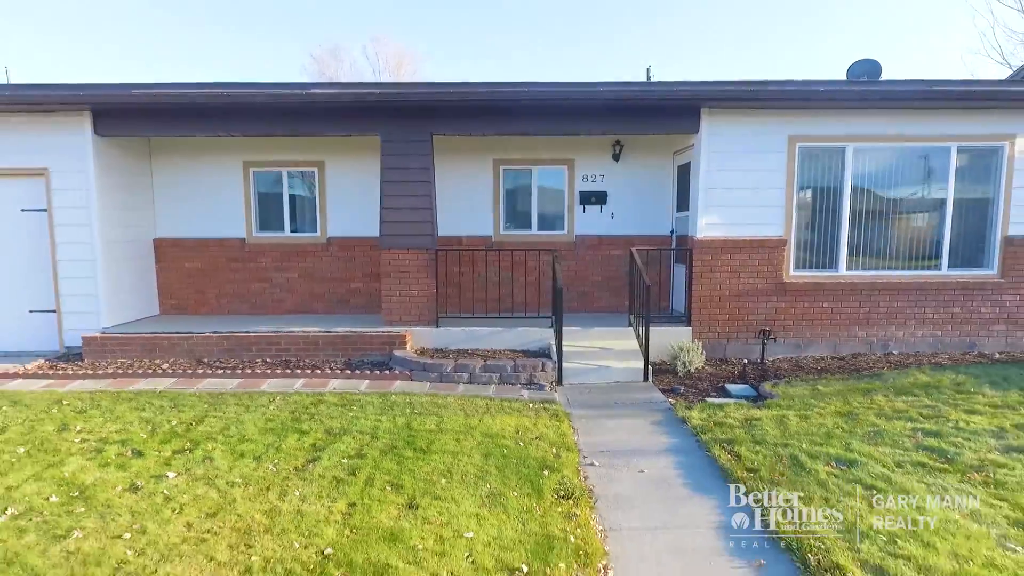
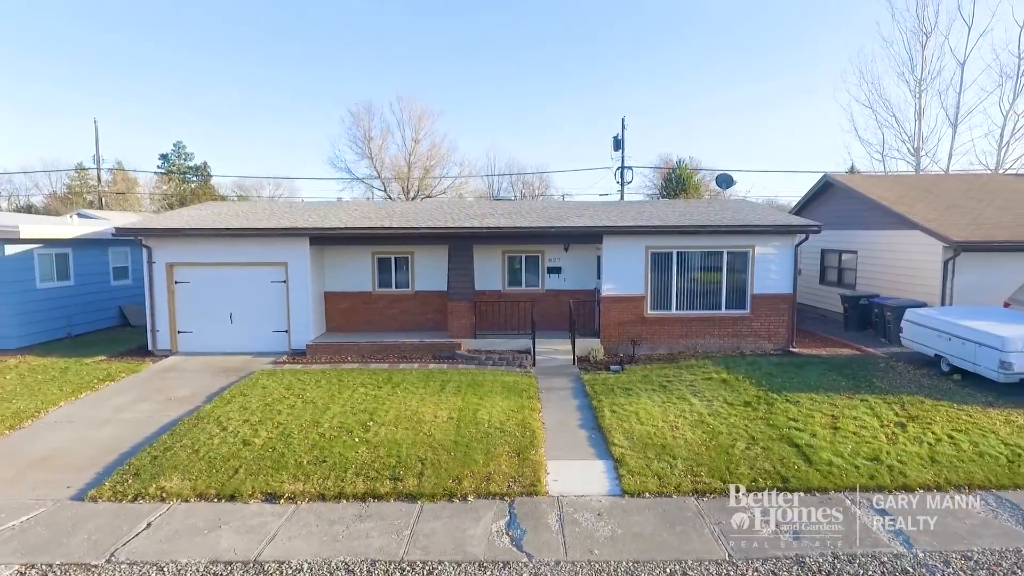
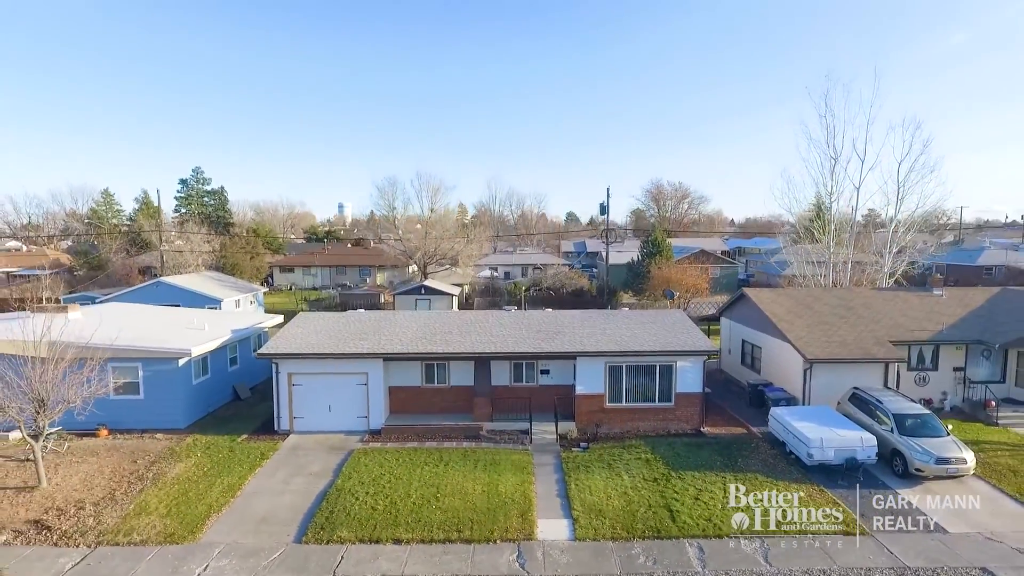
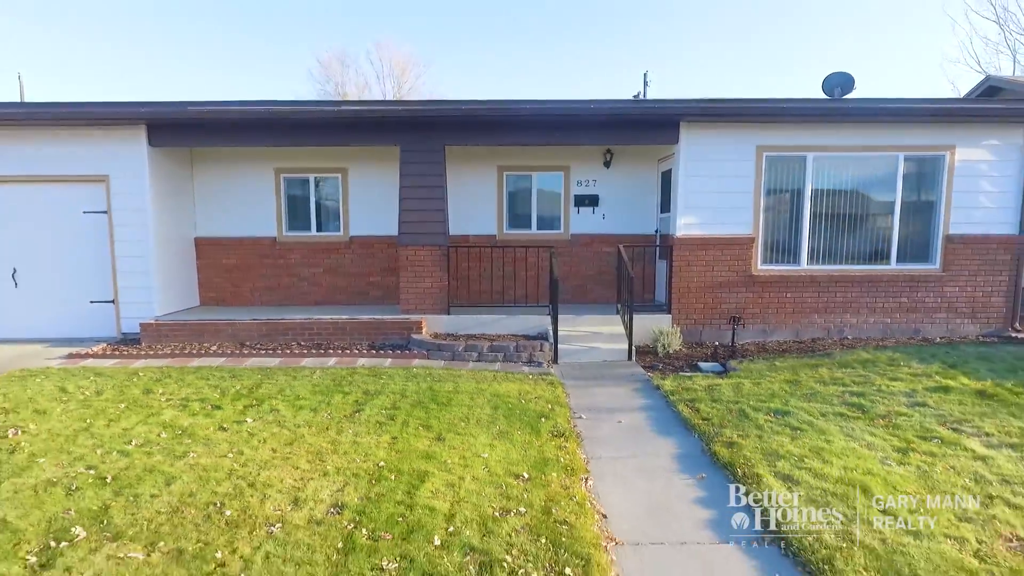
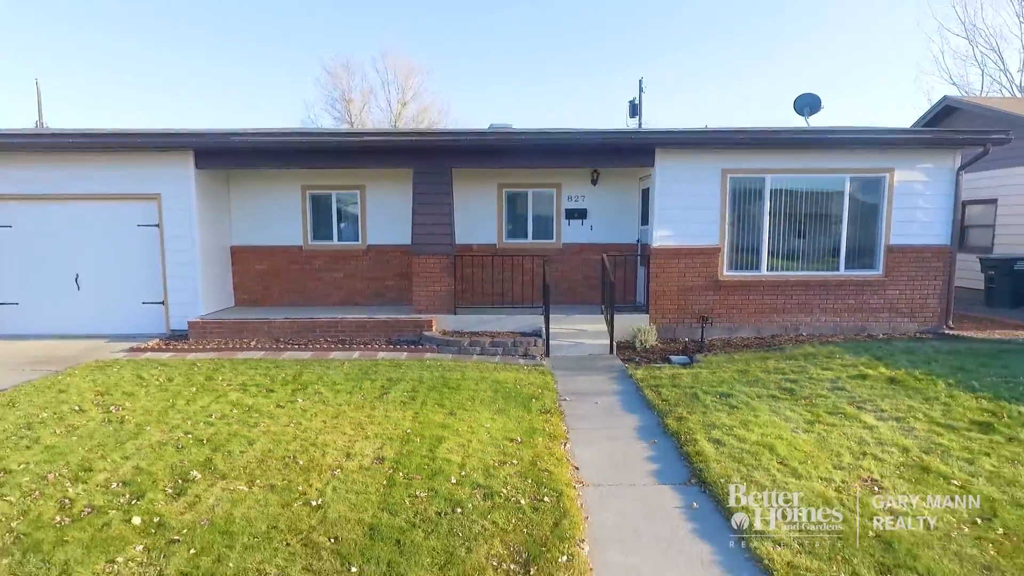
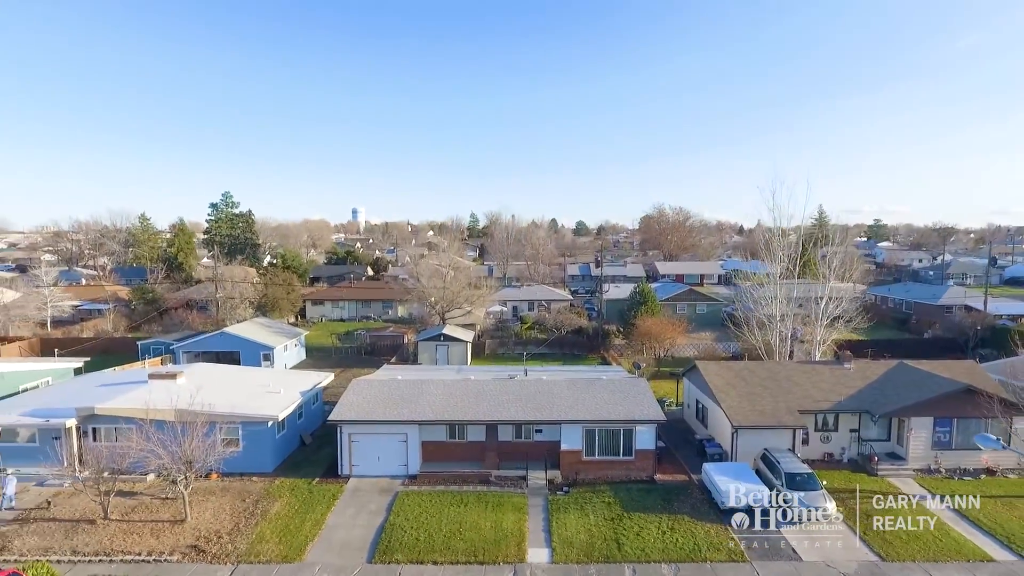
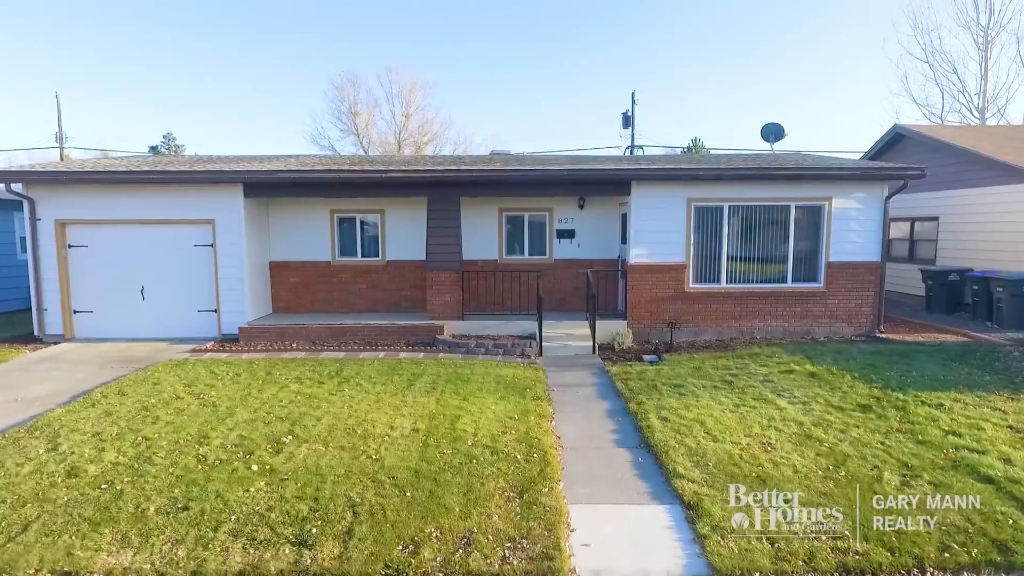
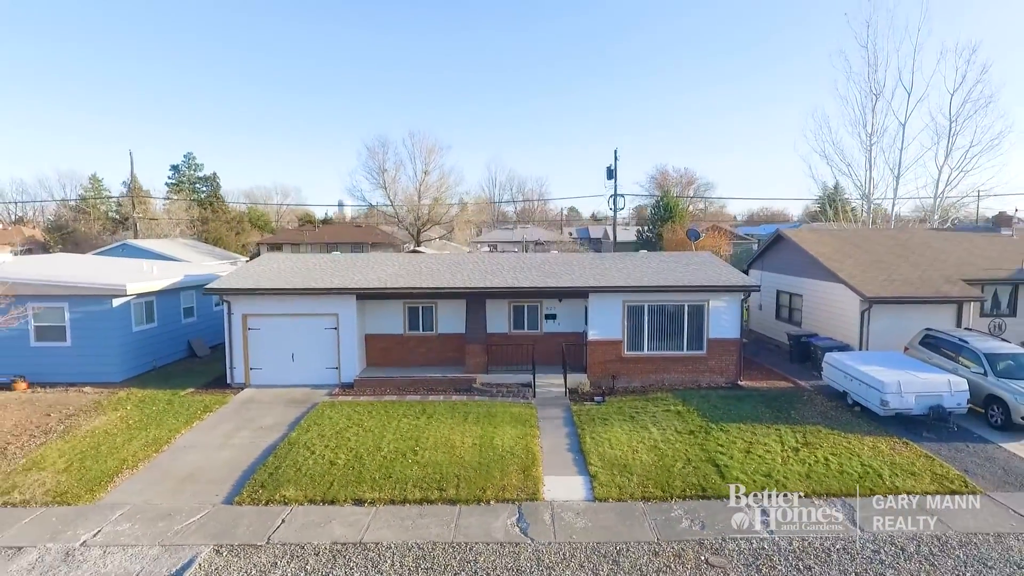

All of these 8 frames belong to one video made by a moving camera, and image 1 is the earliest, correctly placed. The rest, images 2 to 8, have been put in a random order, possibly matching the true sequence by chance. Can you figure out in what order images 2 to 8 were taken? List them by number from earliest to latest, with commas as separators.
4, 5, 7, 2, 8, 3, 6
